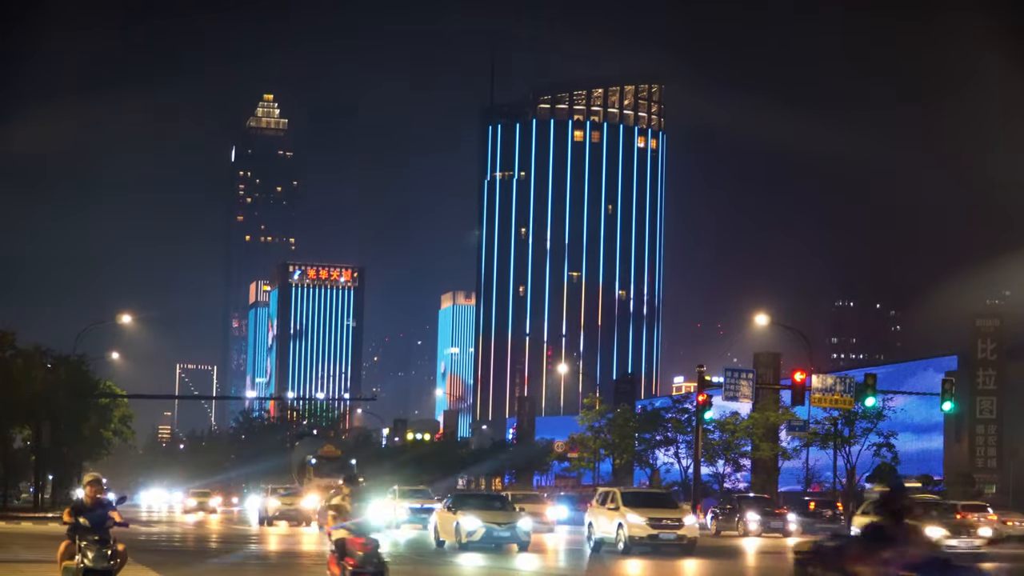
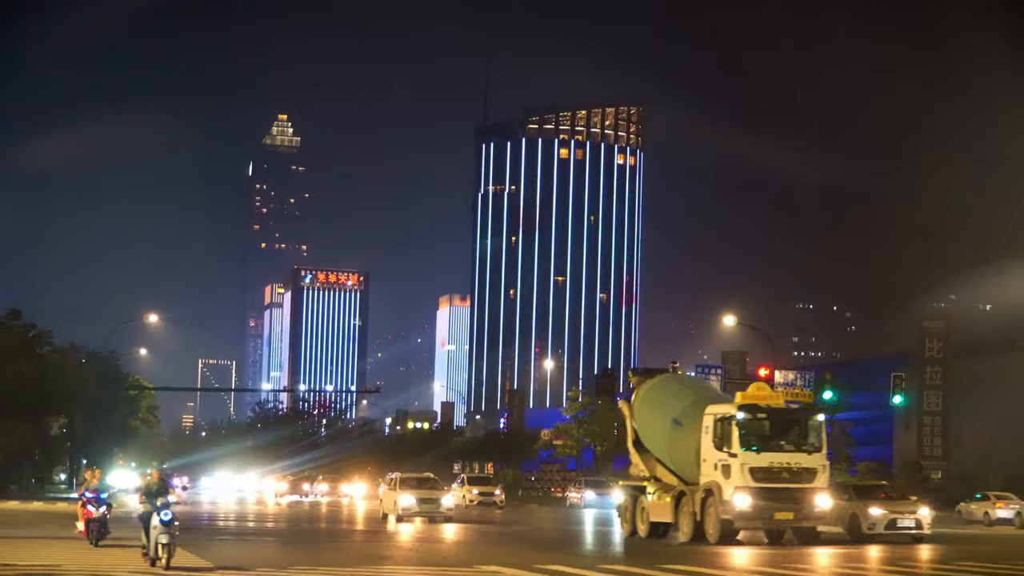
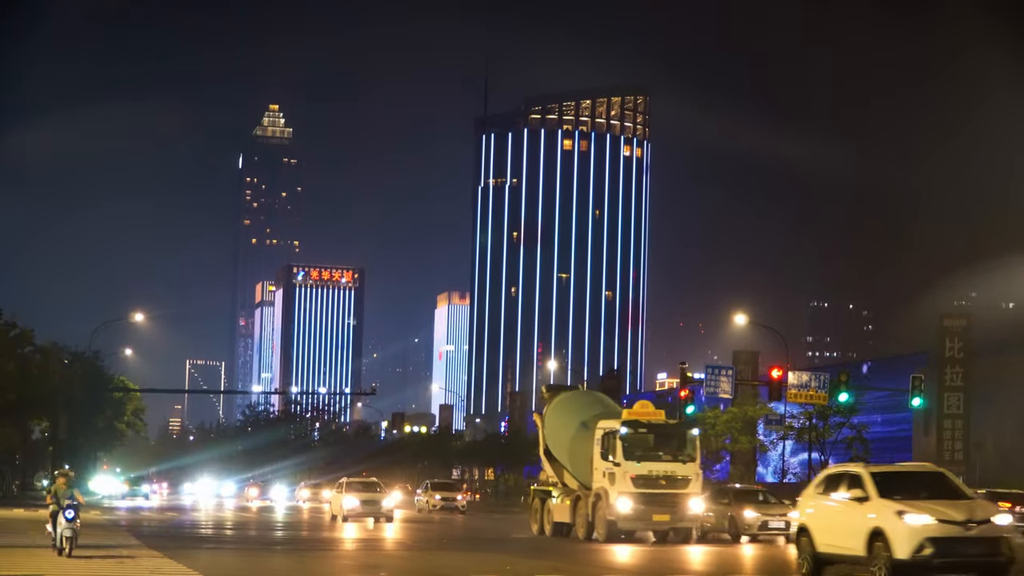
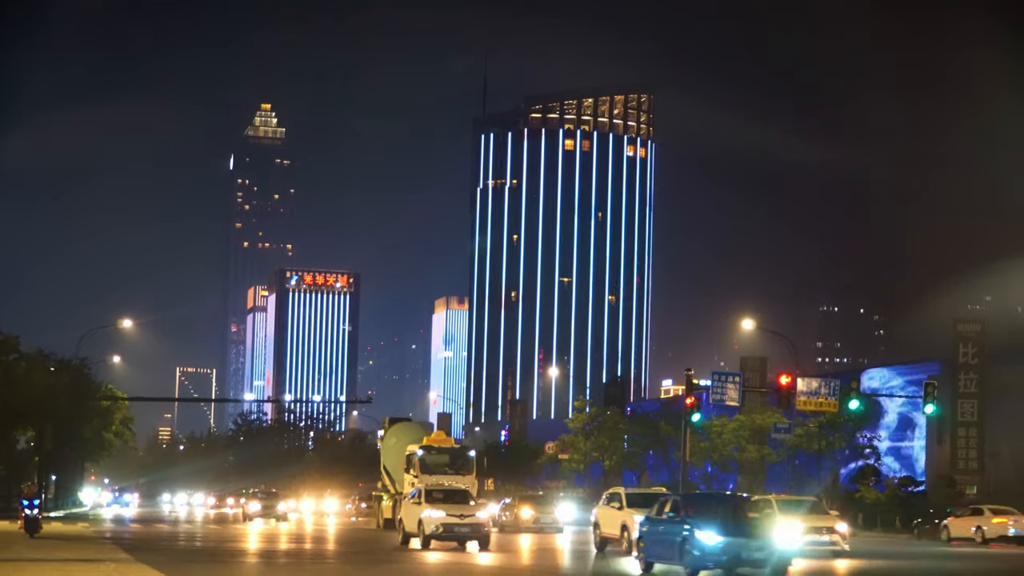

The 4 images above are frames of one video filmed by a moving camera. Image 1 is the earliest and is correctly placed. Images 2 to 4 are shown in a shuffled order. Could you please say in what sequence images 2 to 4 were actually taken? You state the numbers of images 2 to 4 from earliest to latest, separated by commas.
4, 3, 2
